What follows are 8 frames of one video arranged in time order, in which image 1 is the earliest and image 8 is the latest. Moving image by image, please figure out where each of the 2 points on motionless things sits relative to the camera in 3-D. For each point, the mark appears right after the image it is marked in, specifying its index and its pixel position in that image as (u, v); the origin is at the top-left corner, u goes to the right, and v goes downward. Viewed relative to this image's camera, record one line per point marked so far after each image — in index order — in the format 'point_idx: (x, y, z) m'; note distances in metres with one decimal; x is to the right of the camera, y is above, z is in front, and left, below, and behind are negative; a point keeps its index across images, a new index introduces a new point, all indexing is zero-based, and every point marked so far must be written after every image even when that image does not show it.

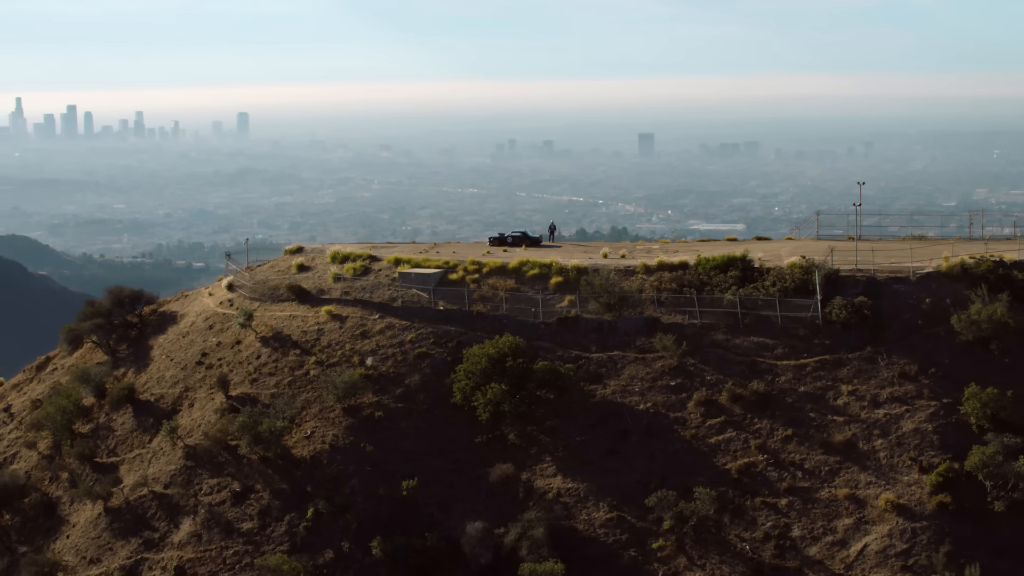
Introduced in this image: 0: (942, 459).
0: (+9.6, -3.8, +16.8) m
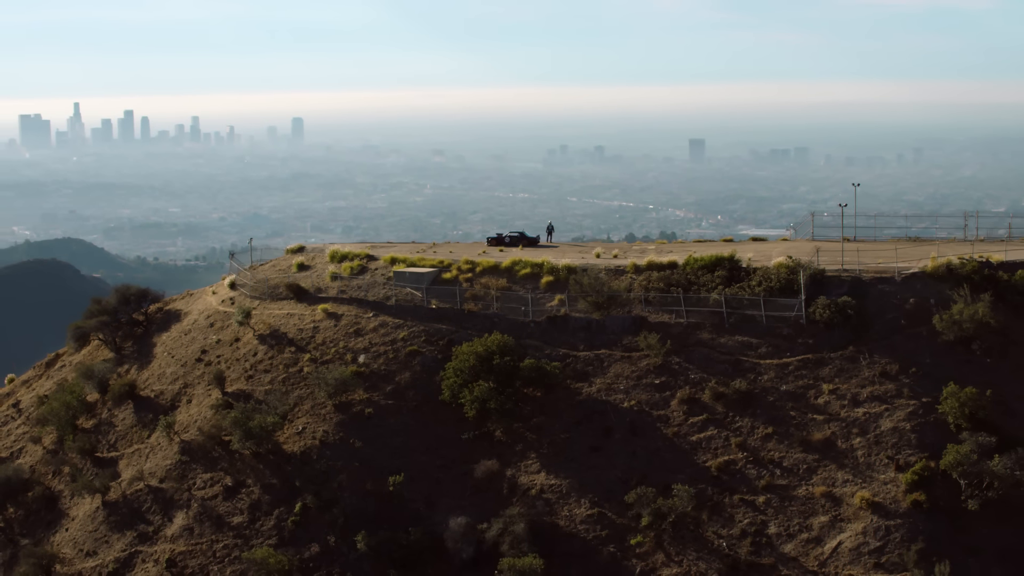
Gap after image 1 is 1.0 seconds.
0: (+9.1, -3.8, +16.9) m
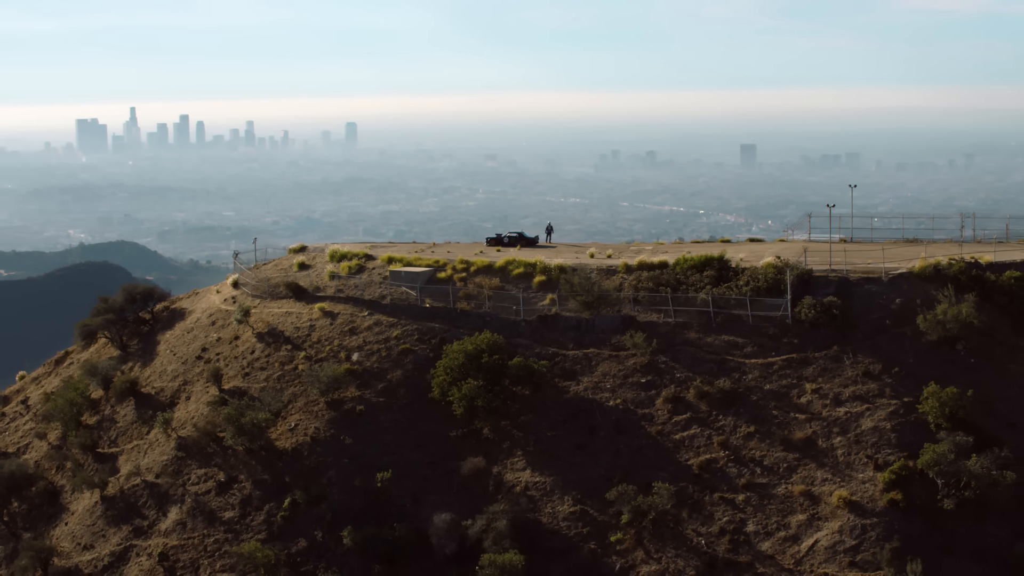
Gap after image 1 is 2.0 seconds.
0: (+8.6, -3.8, +16.9) m
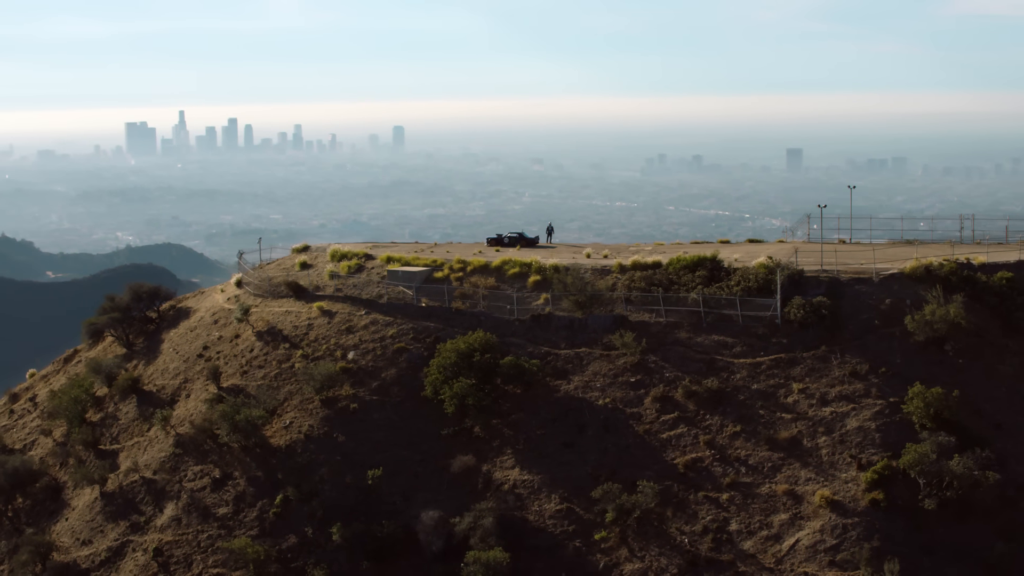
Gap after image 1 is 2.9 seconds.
0: (+8.2, -3.8, +16.8) m
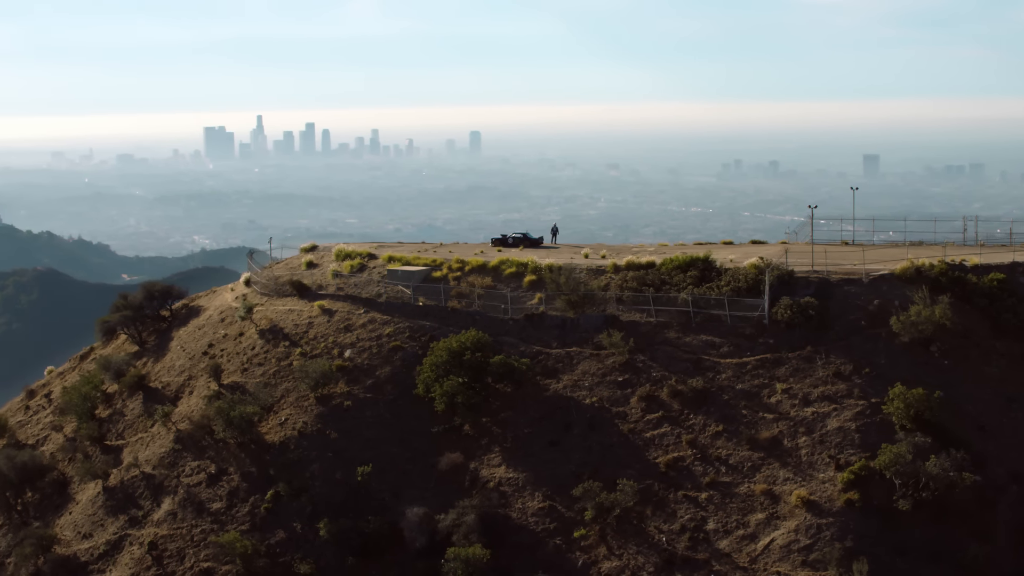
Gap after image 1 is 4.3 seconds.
0: (+7.7, -3.8, +16.8) m
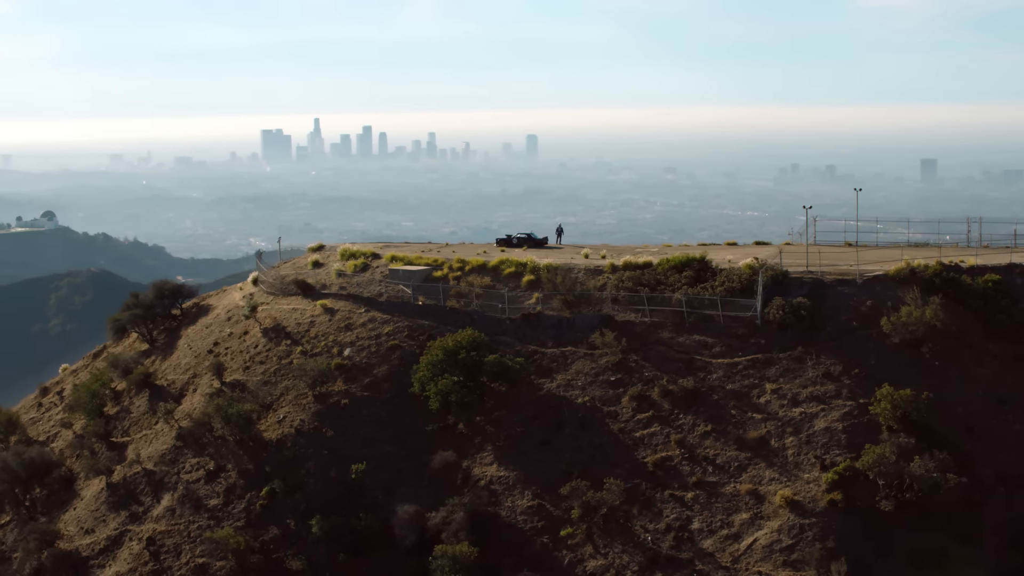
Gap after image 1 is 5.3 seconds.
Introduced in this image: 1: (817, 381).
0: (+7.4, -3.8, +16.7) m
1: (+7.6, -2.3, +18.8) m
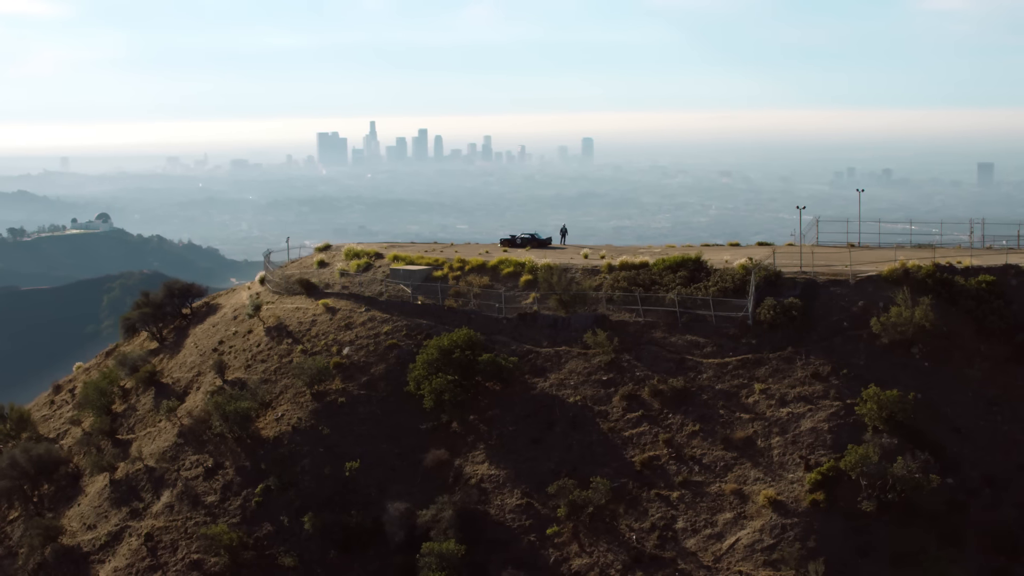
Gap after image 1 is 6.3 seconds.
0: (+7.1, -3.8, +16.6) m
1: (+7.3, -2.3, +18.7) m
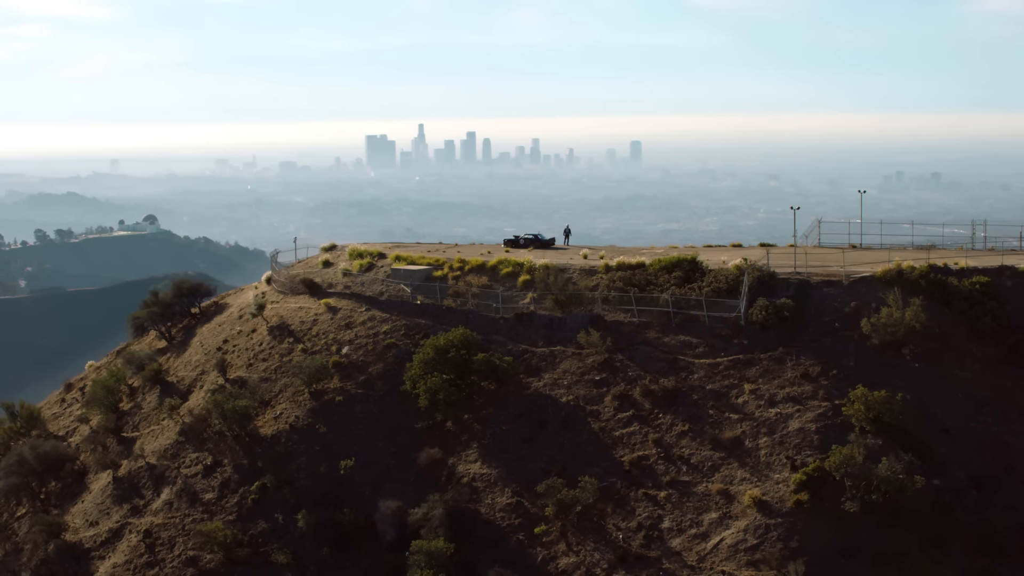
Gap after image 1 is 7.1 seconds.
0: (+6.8, -3.8, +16.6) m
1: (+7.1, -2.3, +18.7) m
